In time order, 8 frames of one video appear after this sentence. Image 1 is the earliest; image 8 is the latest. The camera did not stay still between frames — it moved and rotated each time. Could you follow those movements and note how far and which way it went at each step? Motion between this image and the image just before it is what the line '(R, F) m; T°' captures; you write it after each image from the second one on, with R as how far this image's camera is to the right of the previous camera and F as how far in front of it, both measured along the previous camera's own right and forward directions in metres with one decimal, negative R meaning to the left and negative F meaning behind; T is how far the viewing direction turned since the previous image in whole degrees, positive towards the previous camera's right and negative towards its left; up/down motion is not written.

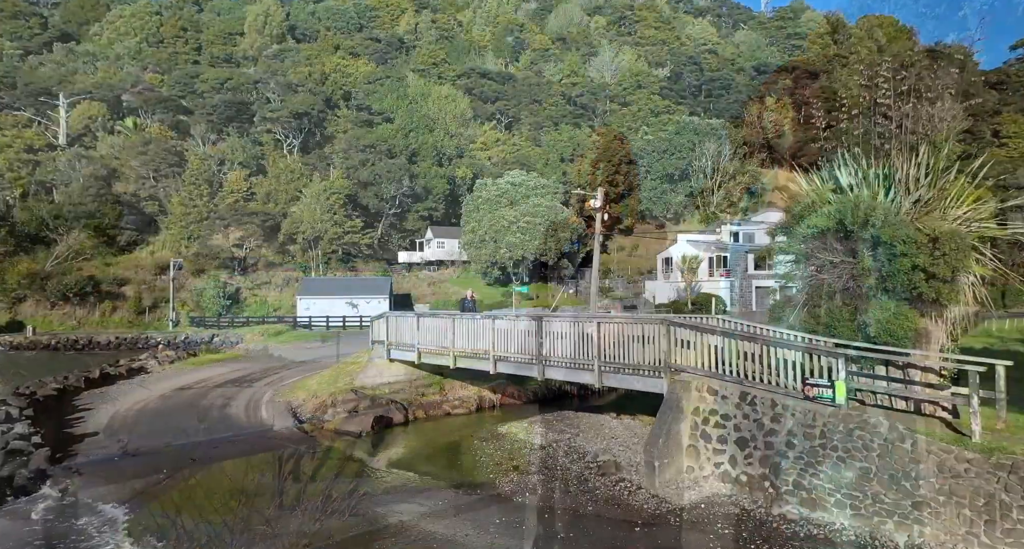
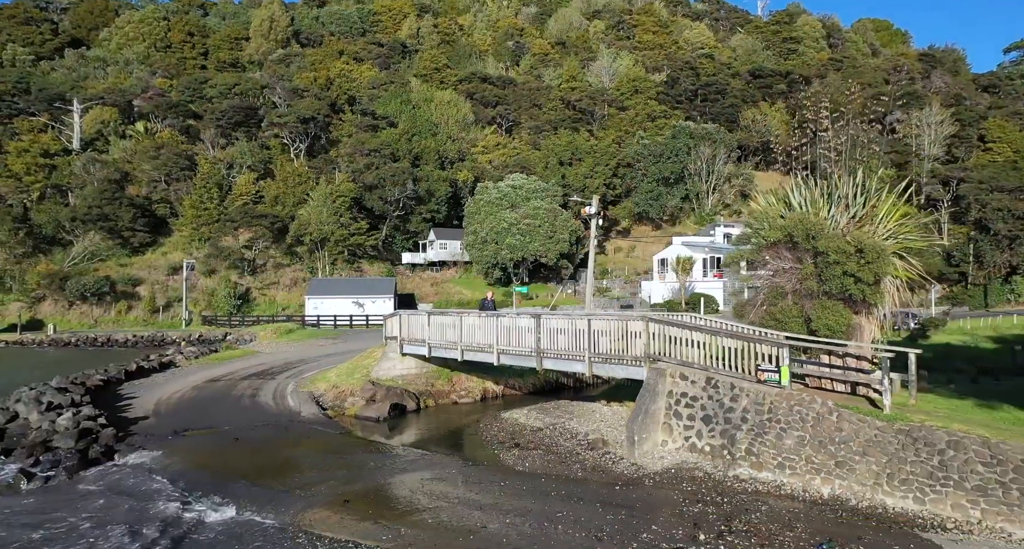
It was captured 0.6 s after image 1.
(0.0, -2.4) m; 0°
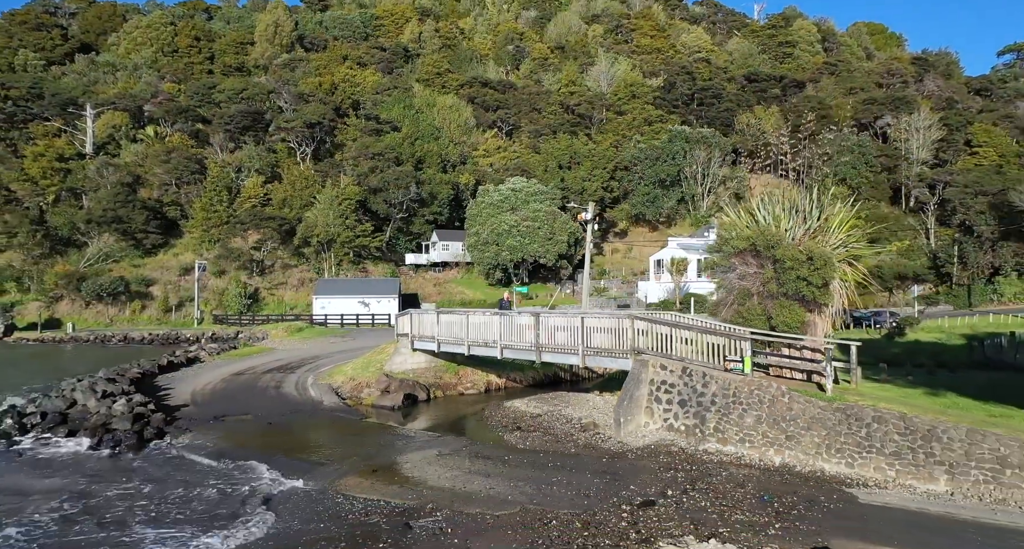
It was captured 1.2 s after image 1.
(-0.1, -2.3) m; 0°
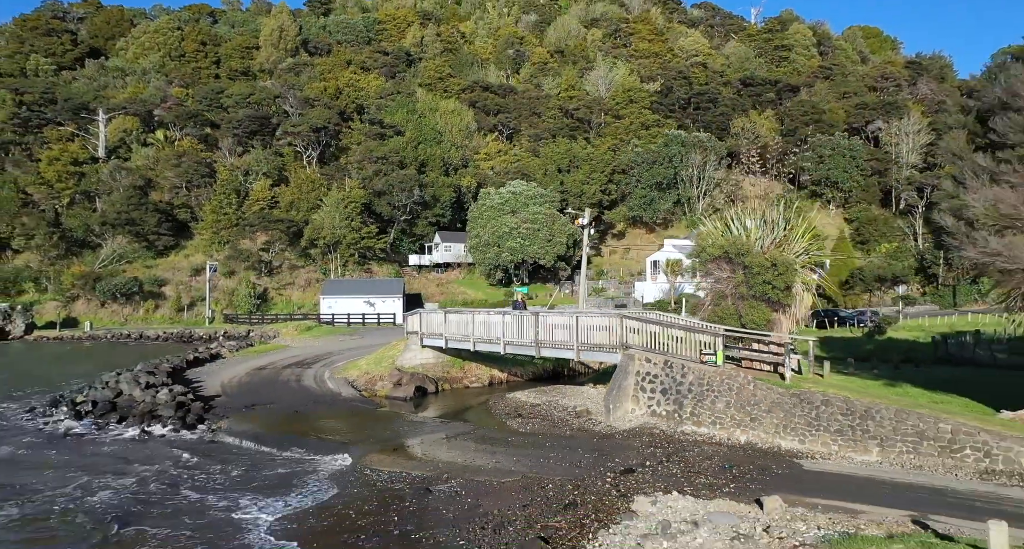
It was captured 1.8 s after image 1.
(-0.1, -2.3) m; 0°
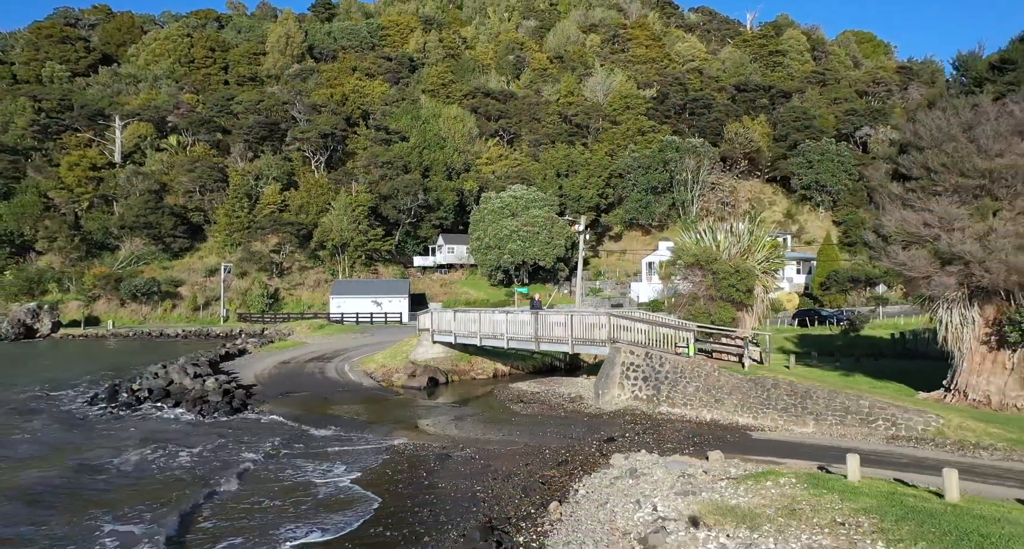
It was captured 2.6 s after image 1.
(-0.1, -3.3) m; 0°
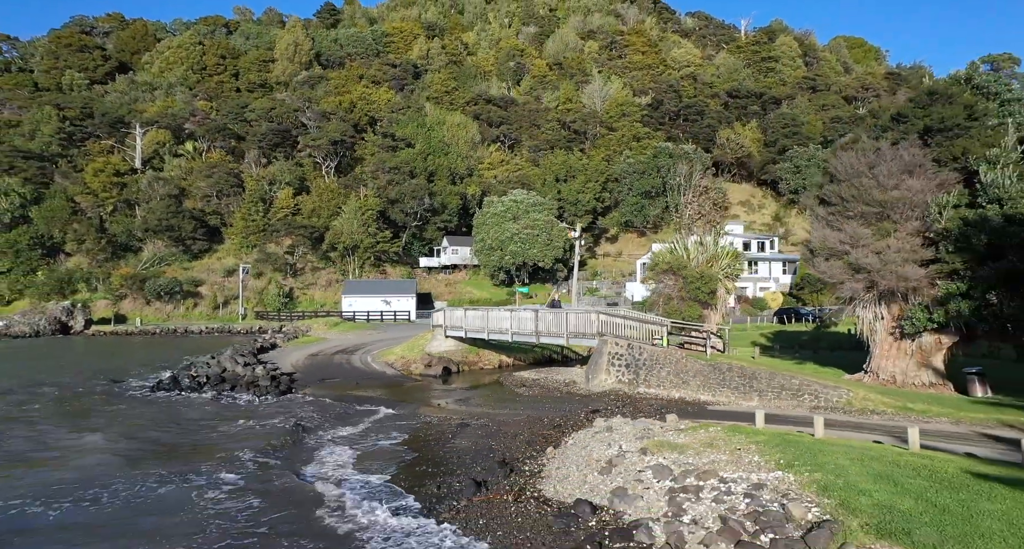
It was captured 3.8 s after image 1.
(-0.2, -4.5) m; 0°
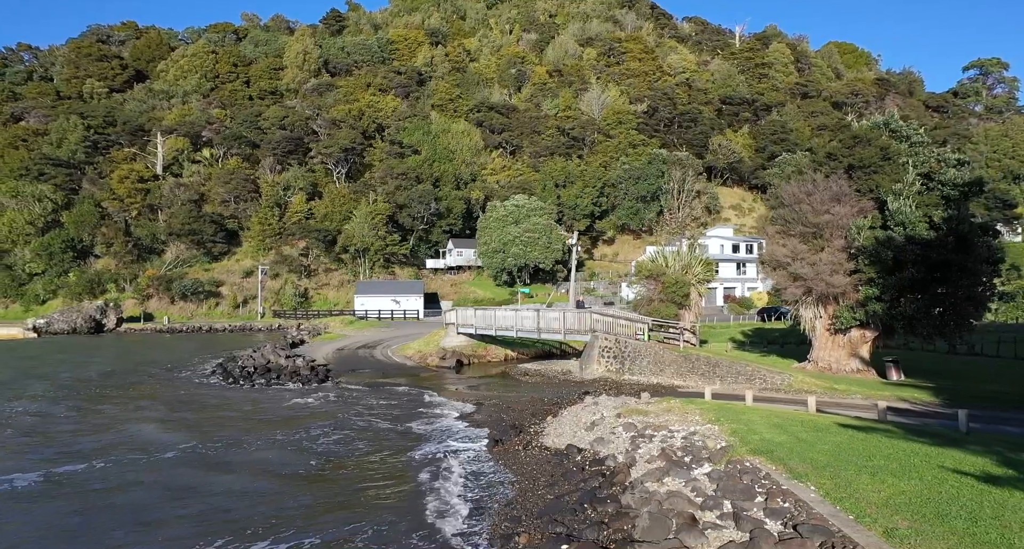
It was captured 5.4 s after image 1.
(-0.2, -4.9) m; 0°
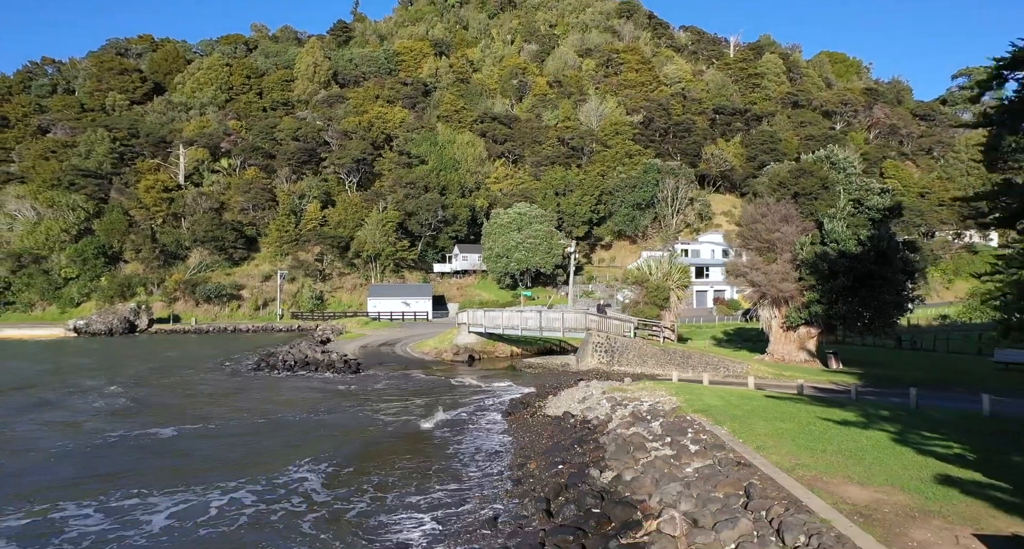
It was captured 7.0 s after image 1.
(-0.3, -5.5) m; 0°
